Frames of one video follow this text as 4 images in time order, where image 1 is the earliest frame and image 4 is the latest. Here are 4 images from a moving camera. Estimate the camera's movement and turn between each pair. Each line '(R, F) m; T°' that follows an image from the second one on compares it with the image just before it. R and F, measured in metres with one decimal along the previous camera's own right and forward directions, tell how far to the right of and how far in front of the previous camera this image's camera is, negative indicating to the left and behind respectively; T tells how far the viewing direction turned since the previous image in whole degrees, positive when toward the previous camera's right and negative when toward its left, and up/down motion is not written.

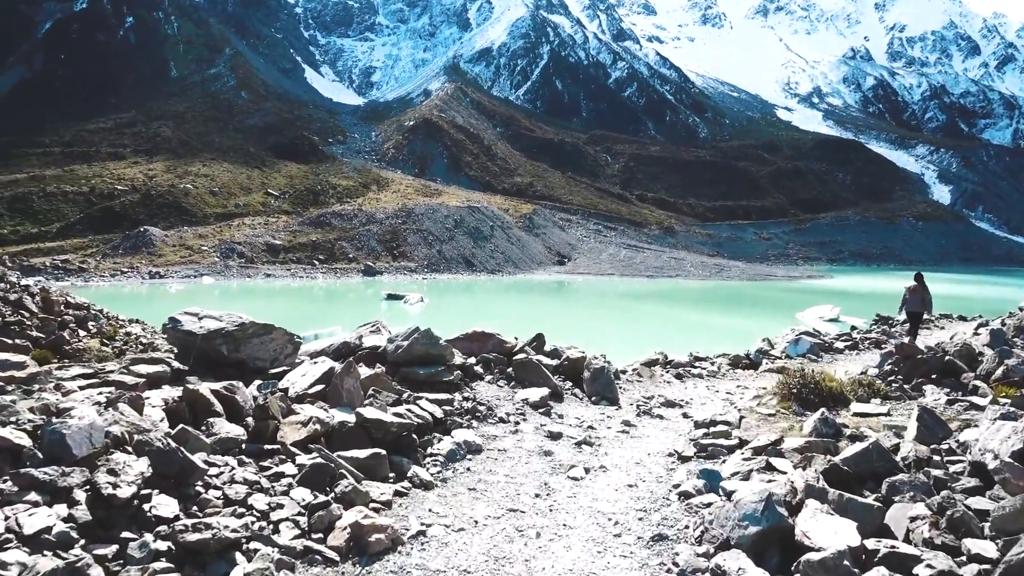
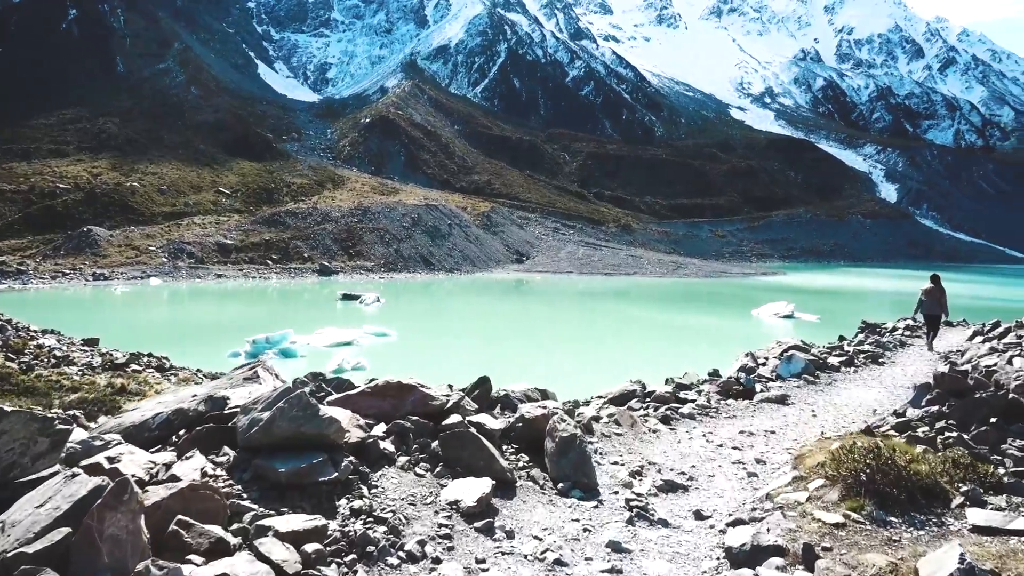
(+0.2, +2.0) m; +3°
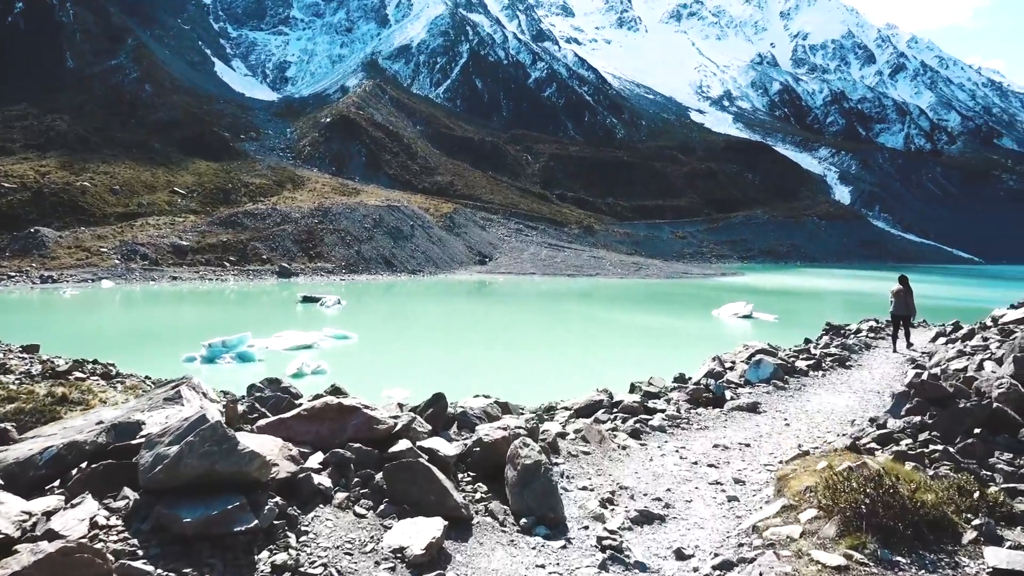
(0.0, +0.5) m; +3°
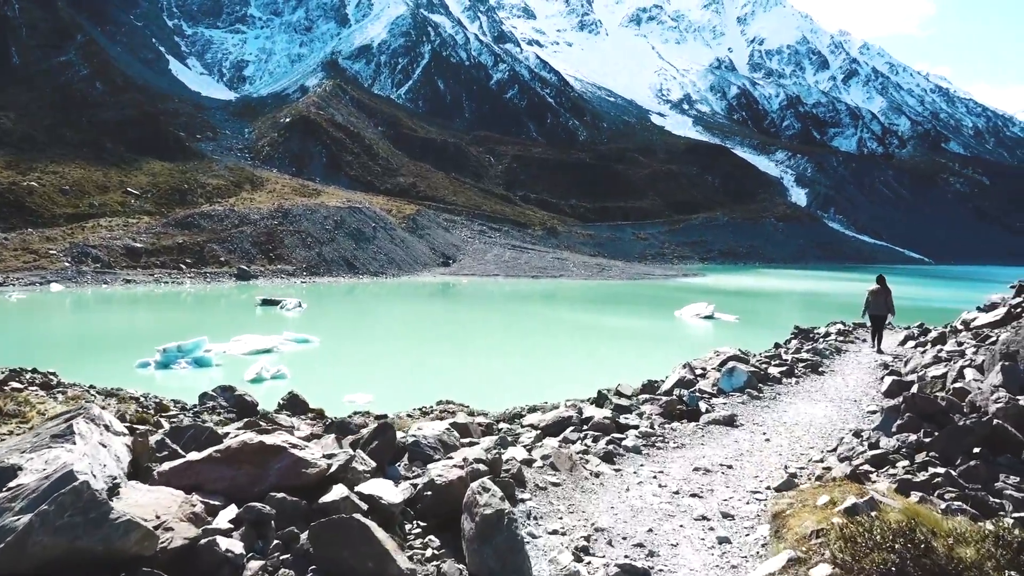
(0.0, +0.6) m; +3°
